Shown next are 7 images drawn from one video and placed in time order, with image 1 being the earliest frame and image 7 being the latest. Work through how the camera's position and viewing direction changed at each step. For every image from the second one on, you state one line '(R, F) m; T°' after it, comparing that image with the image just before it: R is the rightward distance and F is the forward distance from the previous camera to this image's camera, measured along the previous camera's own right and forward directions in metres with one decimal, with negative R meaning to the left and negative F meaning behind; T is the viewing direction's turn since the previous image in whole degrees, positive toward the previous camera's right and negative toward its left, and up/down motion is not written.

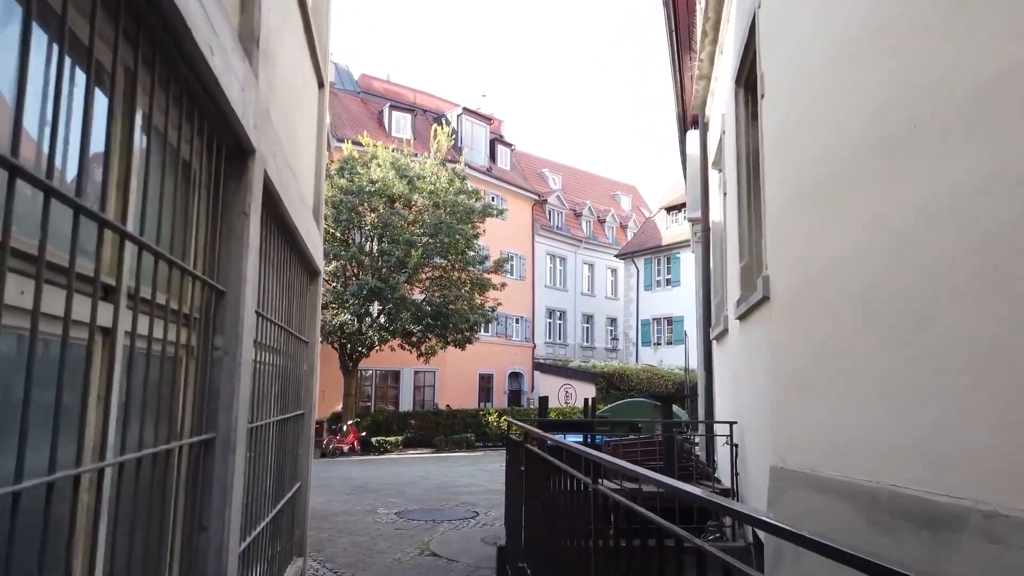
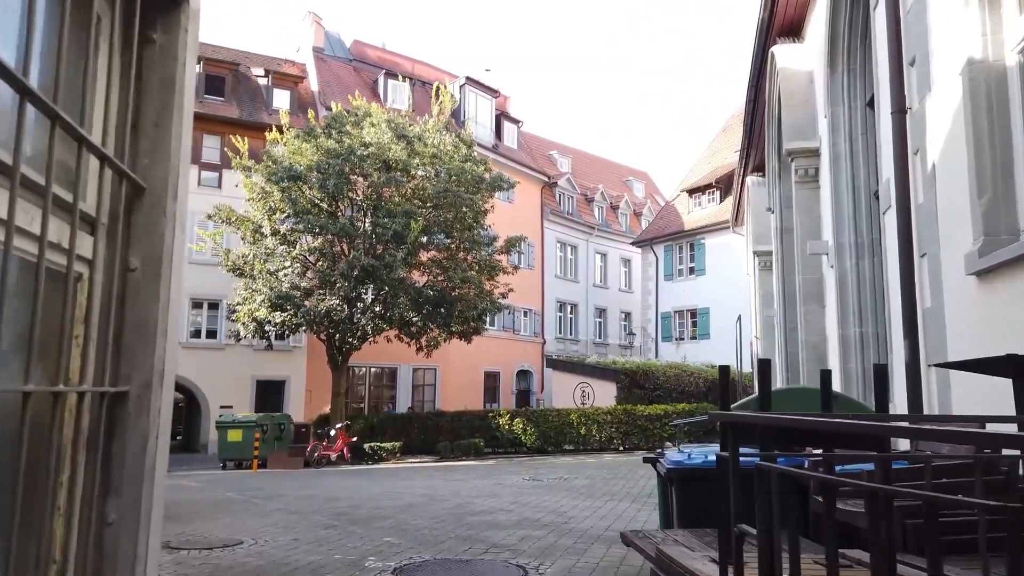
(-0.5, +3.4) m; 0°
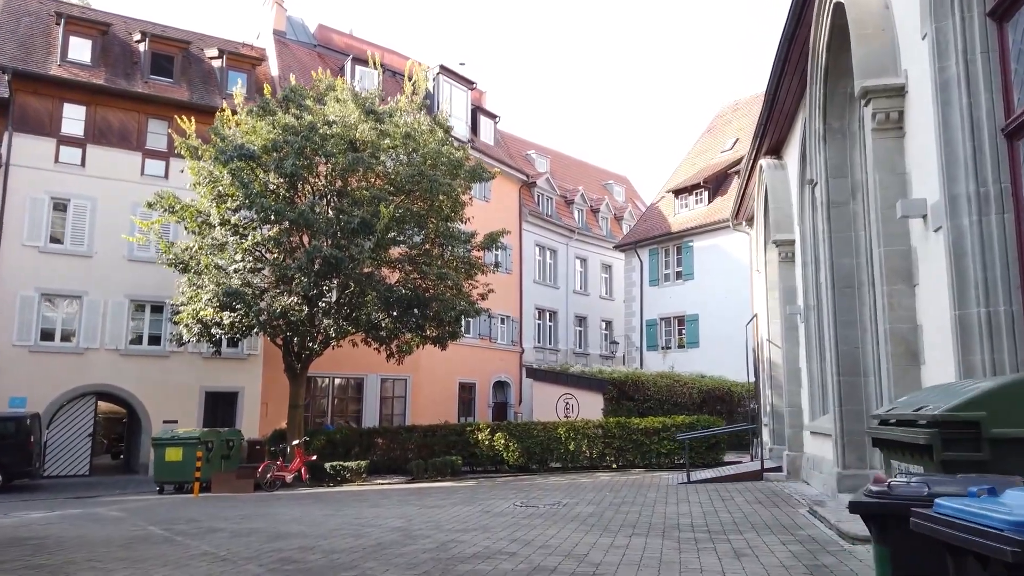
(-0.3, +2.2) m; +2°
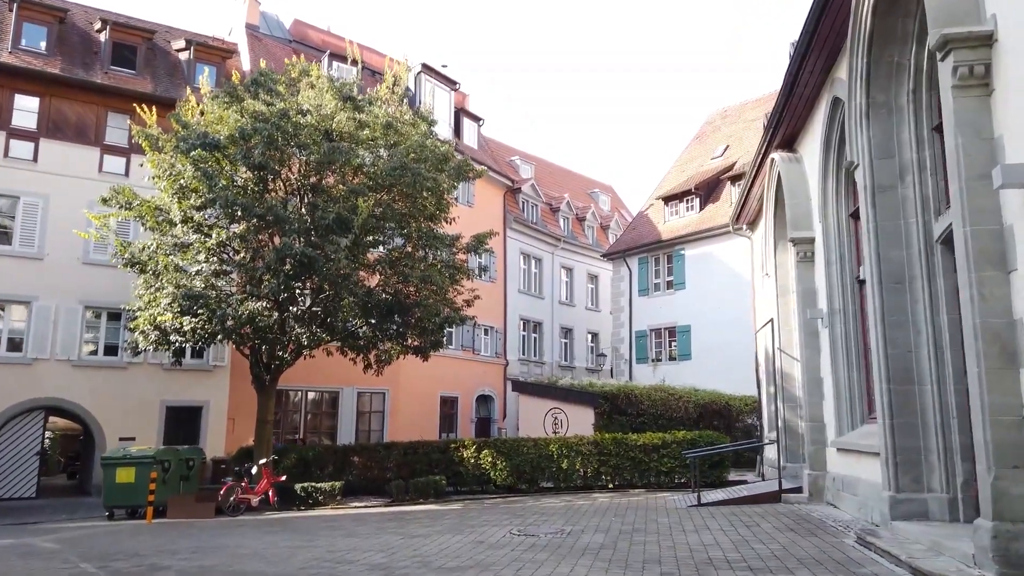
(-0.3, +1.4) m; +2°
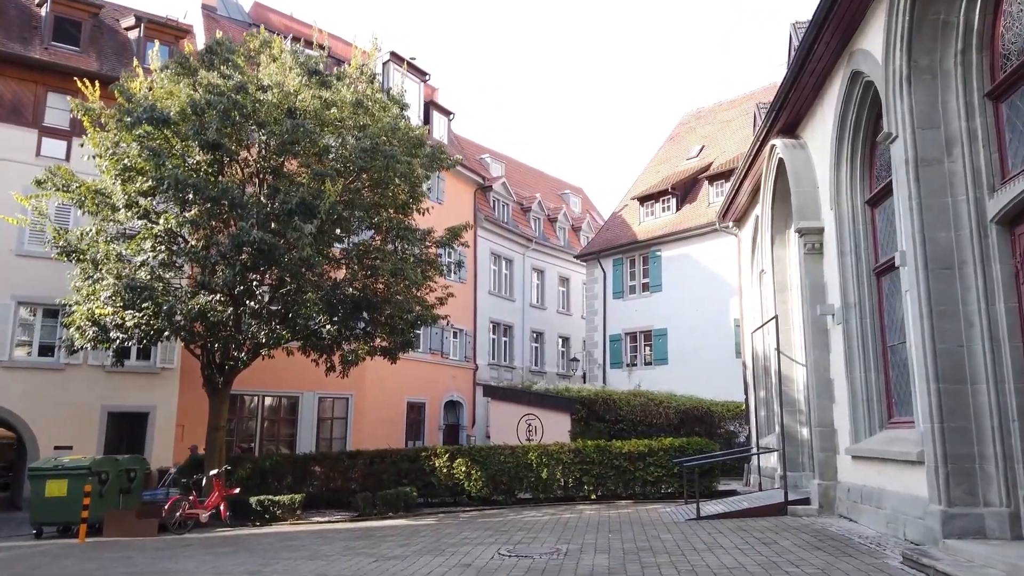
(-0.3, +1.2) m; +3°
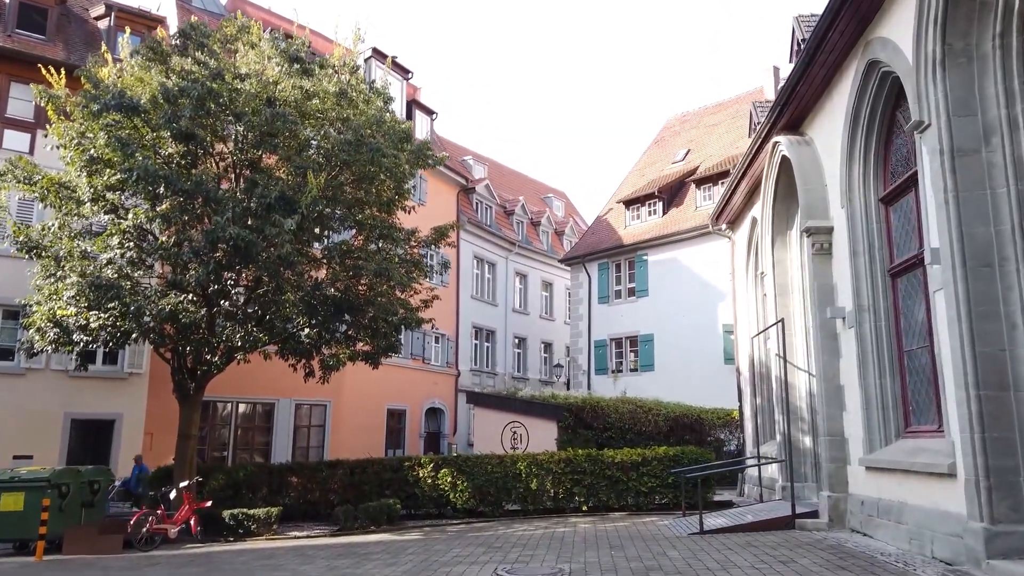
(-0.3, +0.7) m; +2°
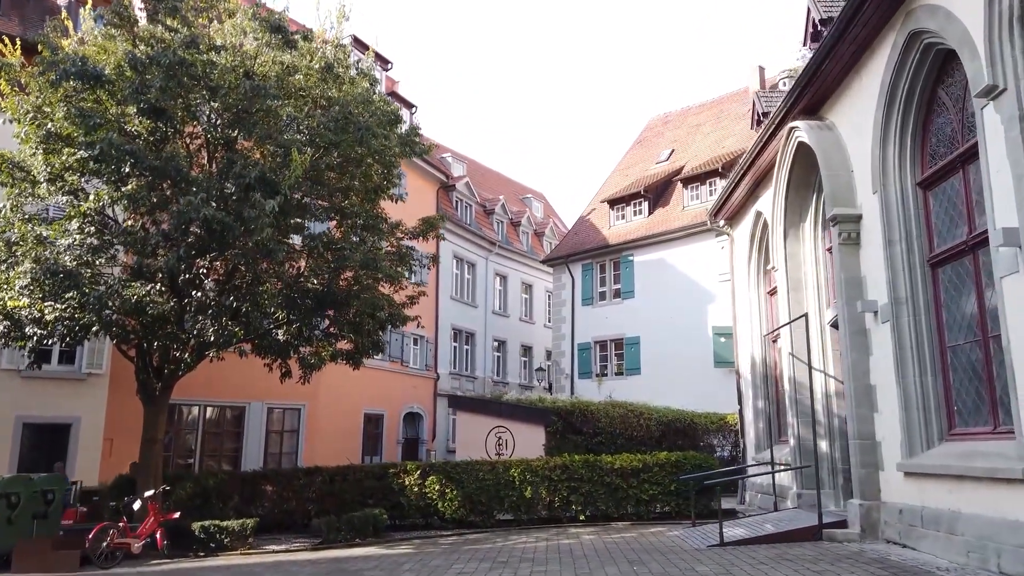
(-0.5, +1.0) m; +2°
